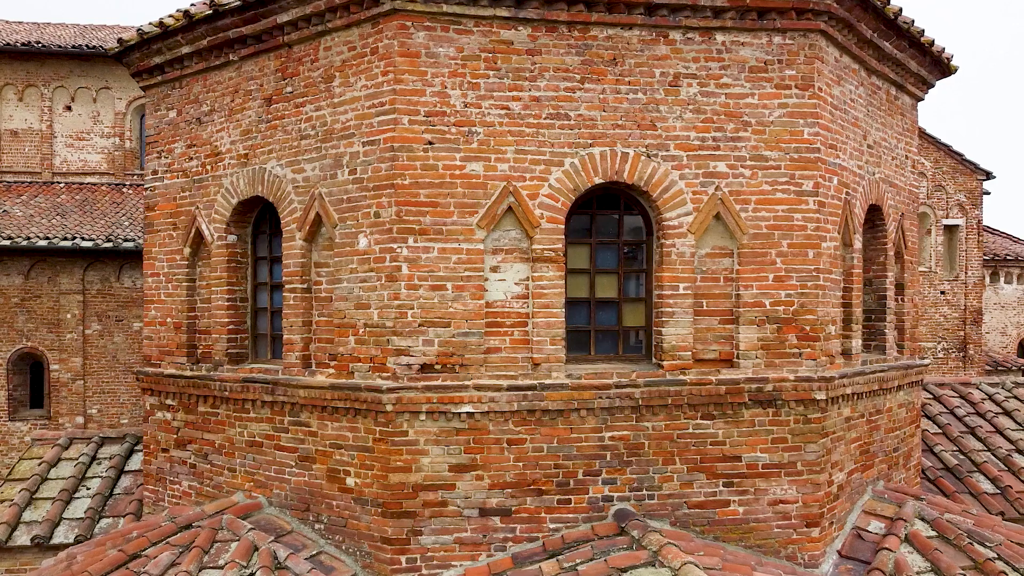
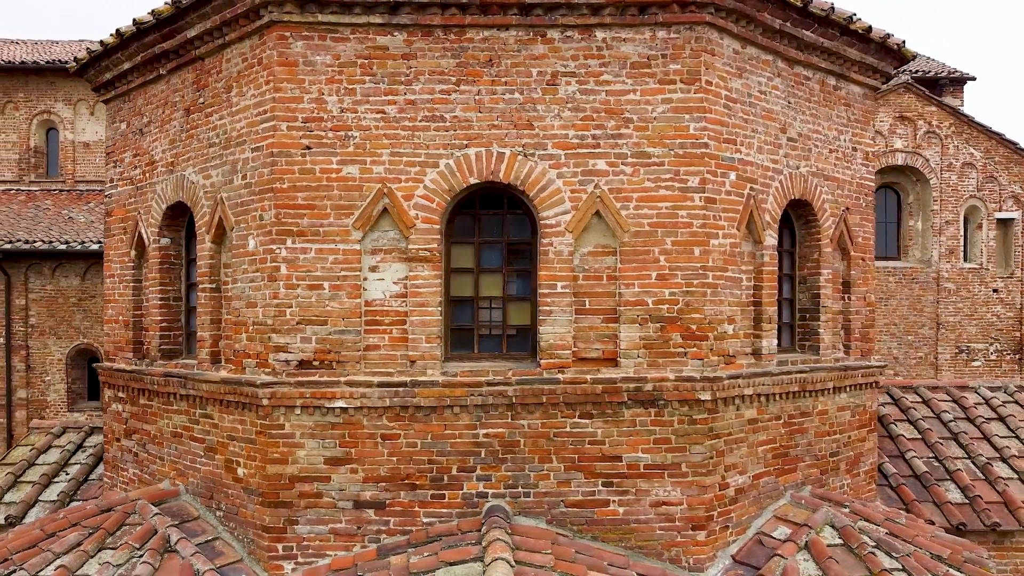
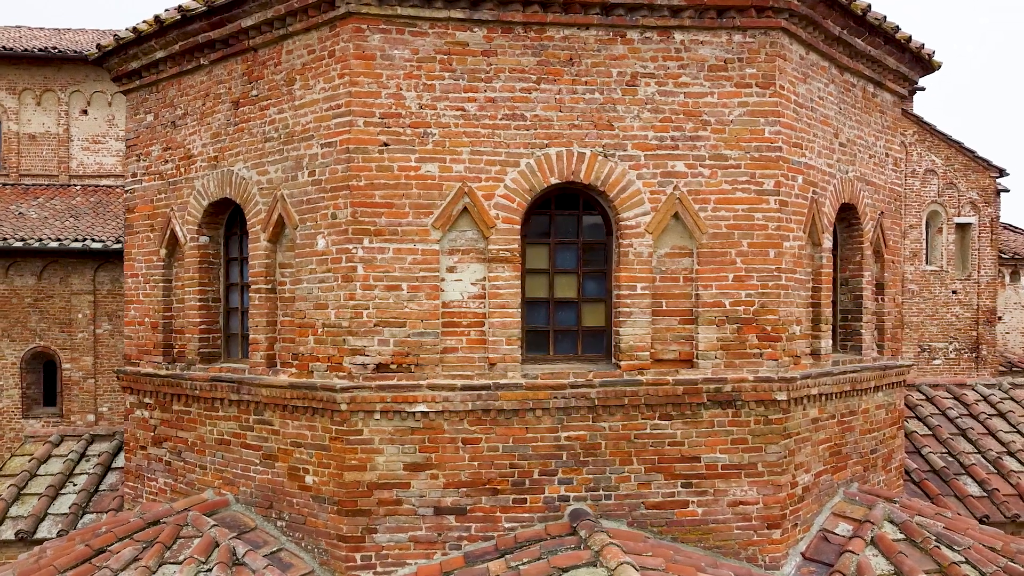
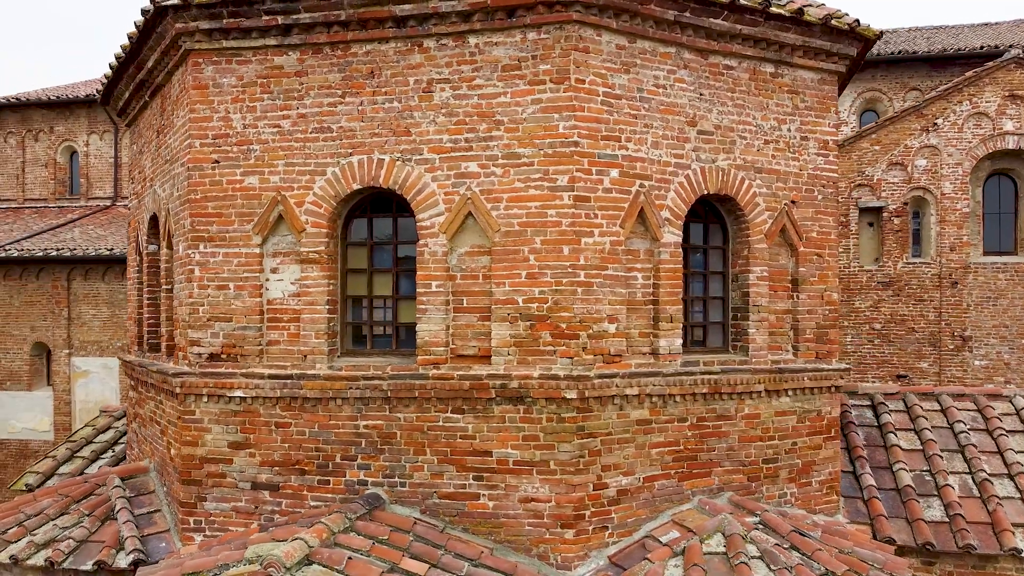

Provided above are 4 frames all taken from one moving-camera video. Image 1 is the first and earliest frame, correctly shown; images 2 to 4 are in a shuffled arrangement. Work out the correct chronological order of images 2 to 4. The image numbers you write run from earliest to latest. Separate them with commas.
3, 2, 4
